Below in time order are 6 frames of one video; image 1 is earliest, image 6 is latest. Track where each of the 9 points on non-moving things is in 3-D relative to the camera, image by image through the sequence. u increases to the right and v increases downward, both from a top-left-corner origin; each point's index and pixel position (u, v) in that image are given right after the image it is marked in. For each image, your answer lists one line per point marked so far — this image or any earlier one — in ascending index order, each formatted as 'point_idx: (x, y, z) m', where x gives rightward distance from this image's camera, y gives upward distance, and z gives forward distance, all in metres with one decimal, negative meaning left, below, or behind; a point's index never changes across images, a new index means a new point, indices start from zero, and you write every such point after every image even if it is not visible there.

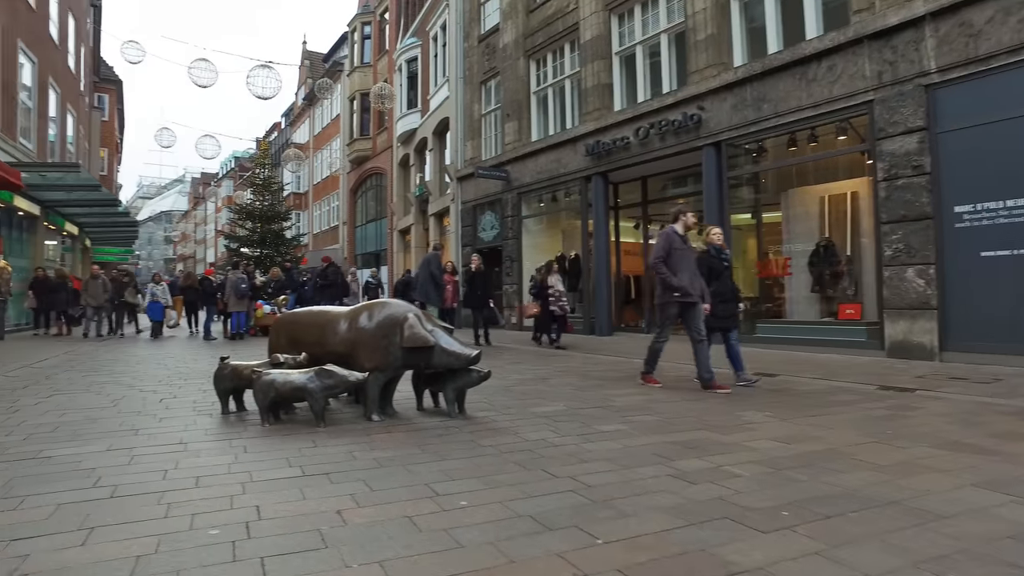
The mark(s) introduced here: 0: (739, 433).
0: (+1.4, -0.9, +4.2) m
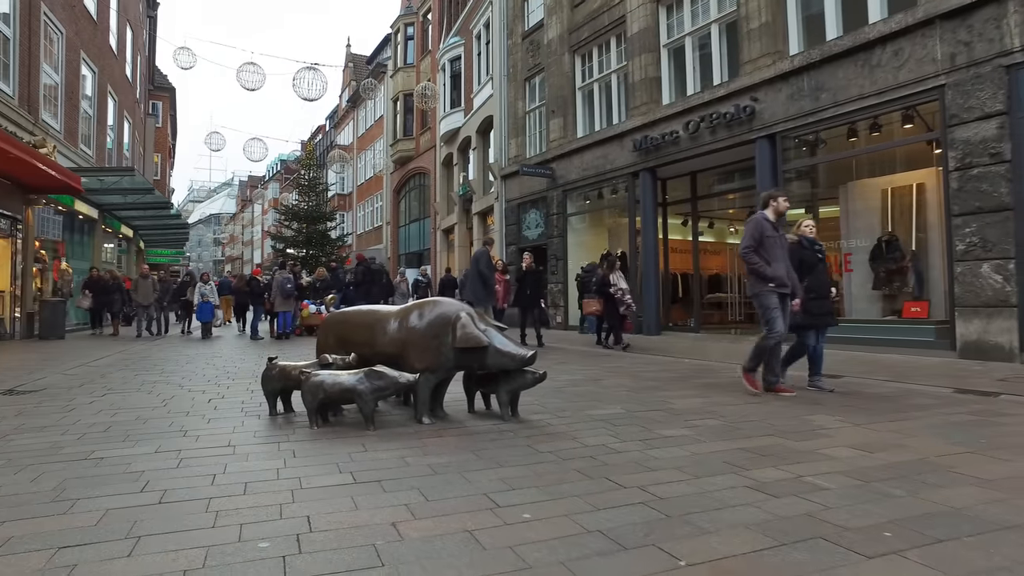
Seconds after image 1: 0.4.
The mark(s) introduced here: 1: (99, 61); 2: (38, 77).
0: (+1.7, -0.9, +3.9) m
1: (-12.1, +6.6, +19.8) m
2: (-10.4, +4.6, +14.9) m
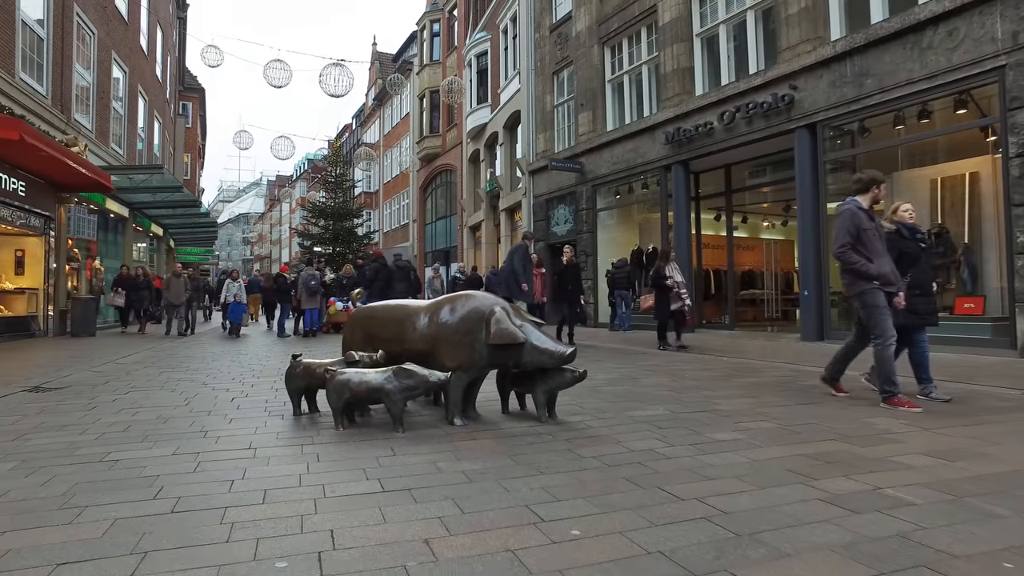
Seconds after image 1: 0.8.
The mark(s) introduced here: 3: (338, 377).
0: (+1.9, -0.8, +3.5) m
1: (-11.3, +6.7, +20.0) m
2: (-9.8, +4.7, +15.0) m
3: (-1.0, -0.5, +4.0) m
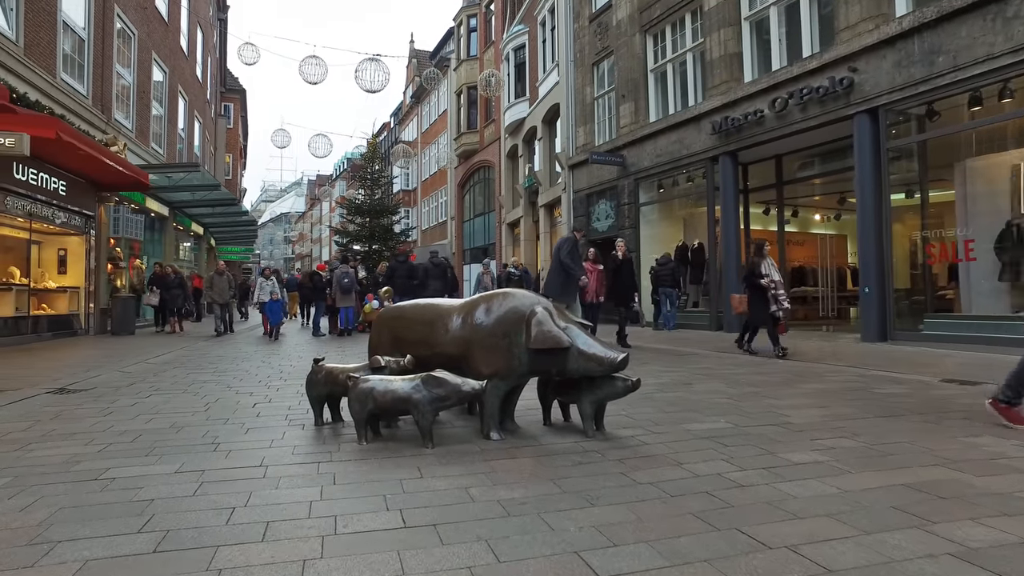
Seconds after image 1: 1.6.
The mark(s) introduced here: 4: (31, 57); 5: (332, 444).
0: (+2.1, -0.8, +3.0) m
1: (-10.2, +6.7, +20.1) m
2: (-9.0, +4.7, +15.1) m
3: (-0.8, -0.5, +3.6) m
4: (-8.1, +3.9, +11.4) m
5: (-1.0, -0.8, +3.7) m
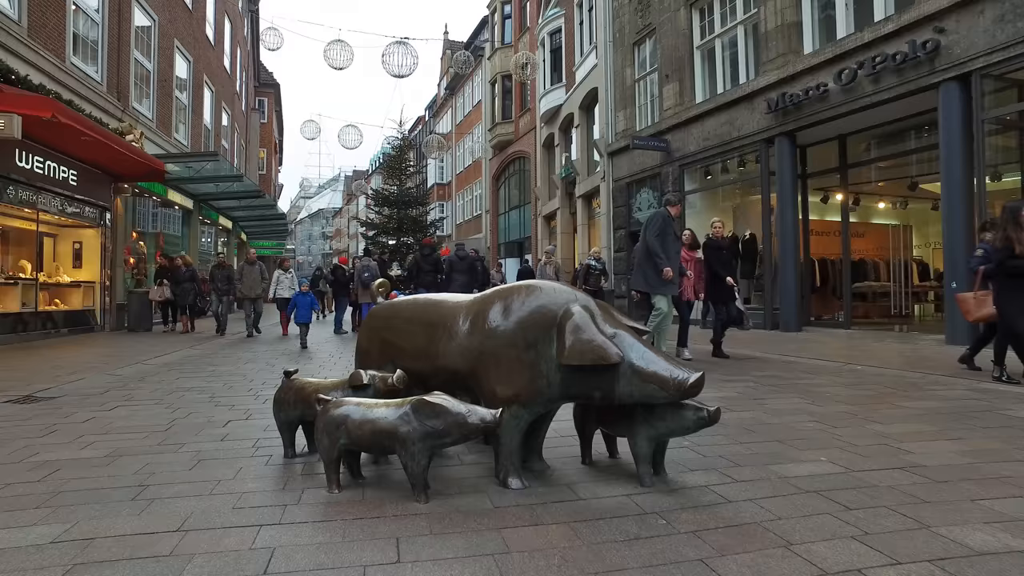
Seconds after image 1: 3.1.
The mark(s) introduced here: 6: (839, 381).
0: (+2.2, -0.8, +1.8) m
1: (-9.2, +6.9, +19.5) m
2: (-8.2, +4.8, +14.5) m
3: (-0.7, -0.5, +2.7) m
4: (-7.6, +4.0, +10.8) m
5: (-0.9, -0.8, +2.7) m
6: (+2.8, -0.8, +5.8) m
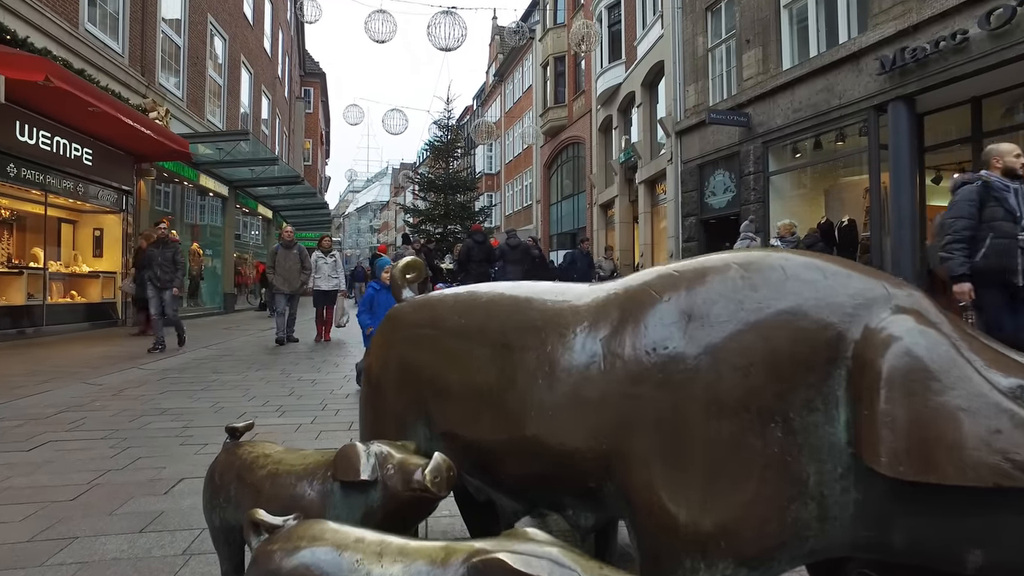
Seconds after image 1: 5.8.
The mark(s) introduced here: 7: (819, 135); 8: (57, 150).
0: (+2.4, -0.8, +0.1) m
1: (-7.6, +7.1, +18.4) m
2: (-7.1, +5.0, +13.3) m
3: (-0.4, -0.5, +1.1) m
4: (-6.7, +4.1, +9.6) m
5: (-0.5, -0.8, +1.2) m
6: (+3.3, -0.7, +4.0) m
7: (+5.5, +2.7, +12.1) m
8: (-6.8, +2.1, +10.1) m
